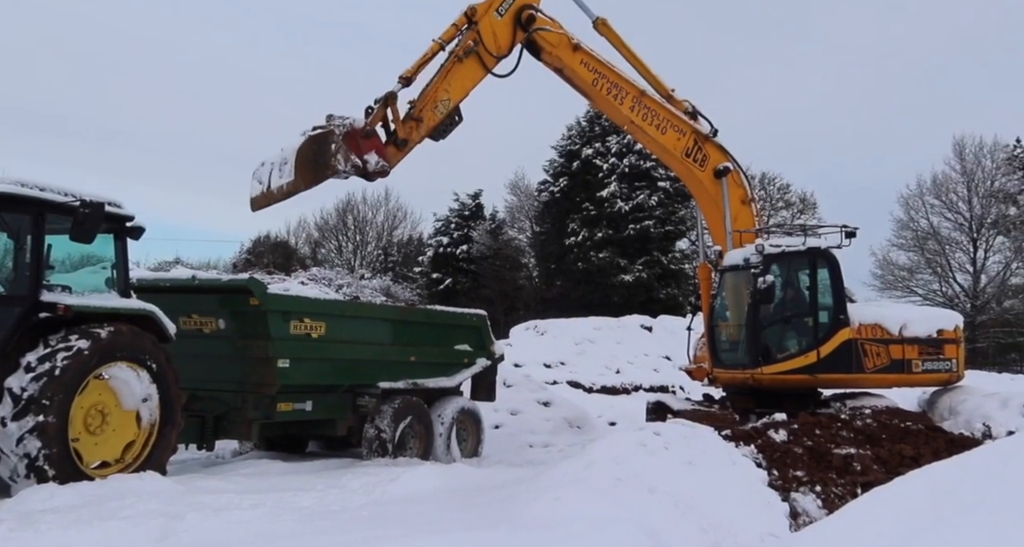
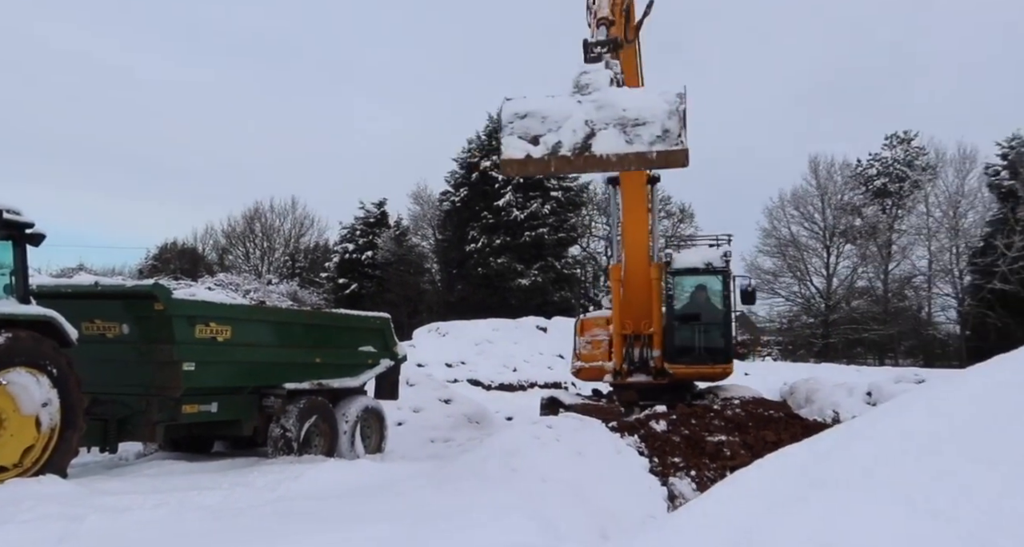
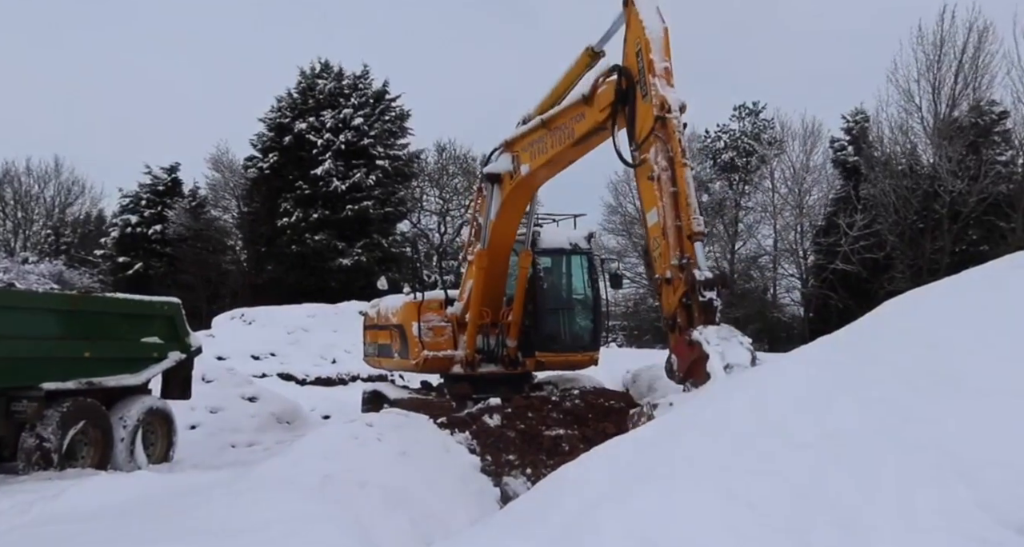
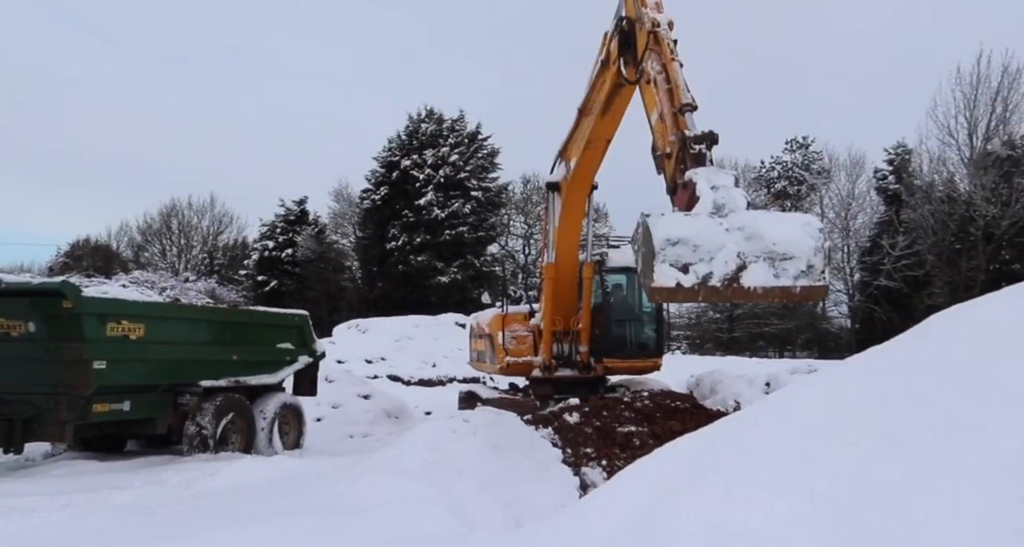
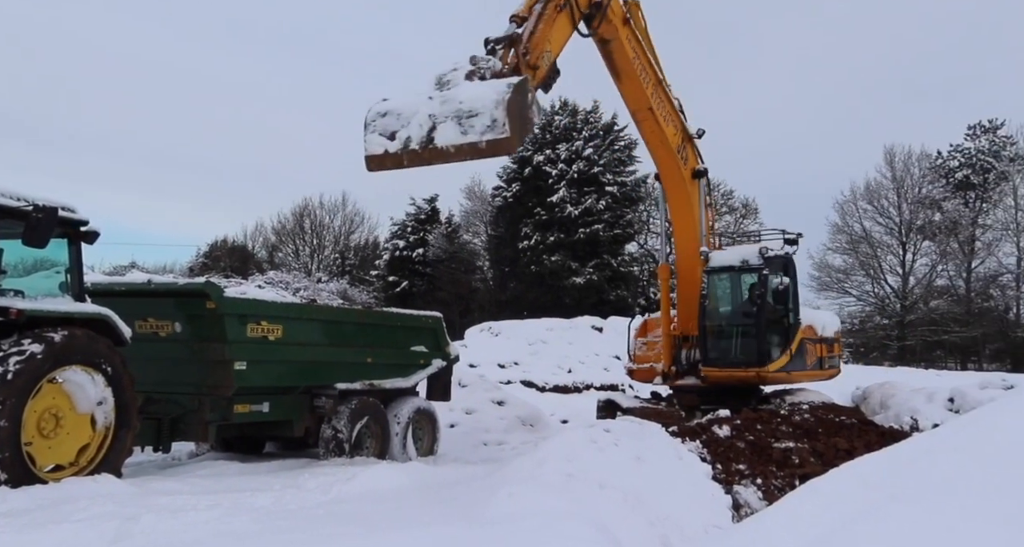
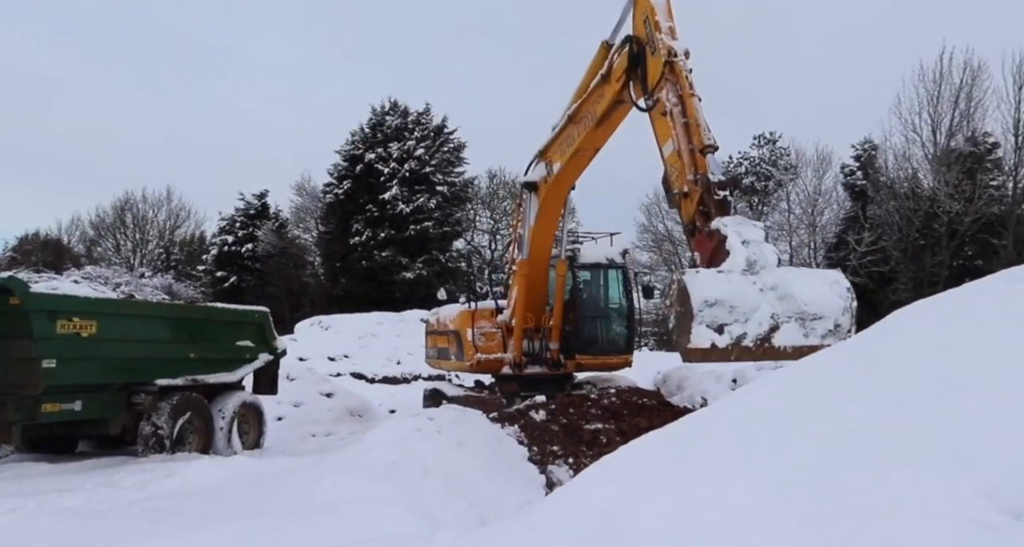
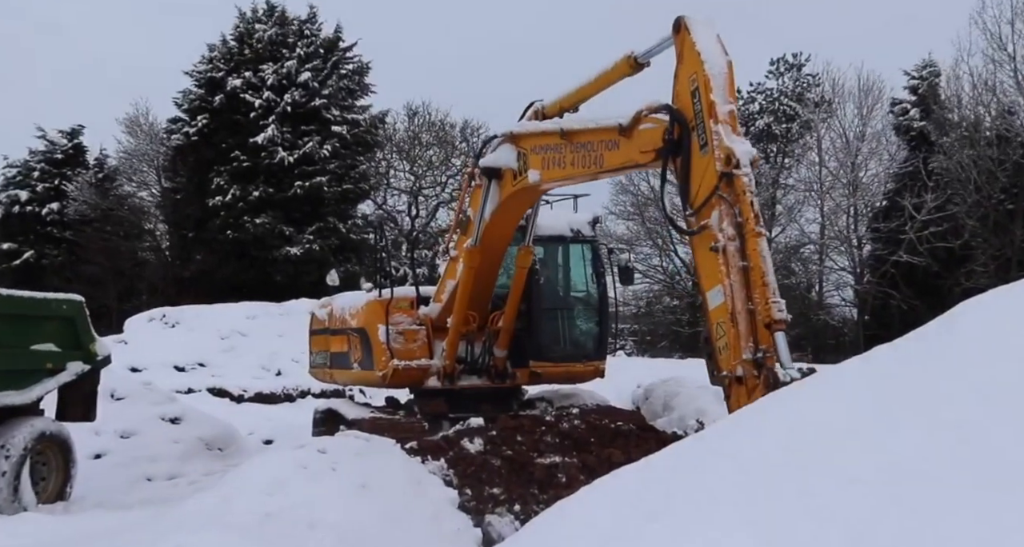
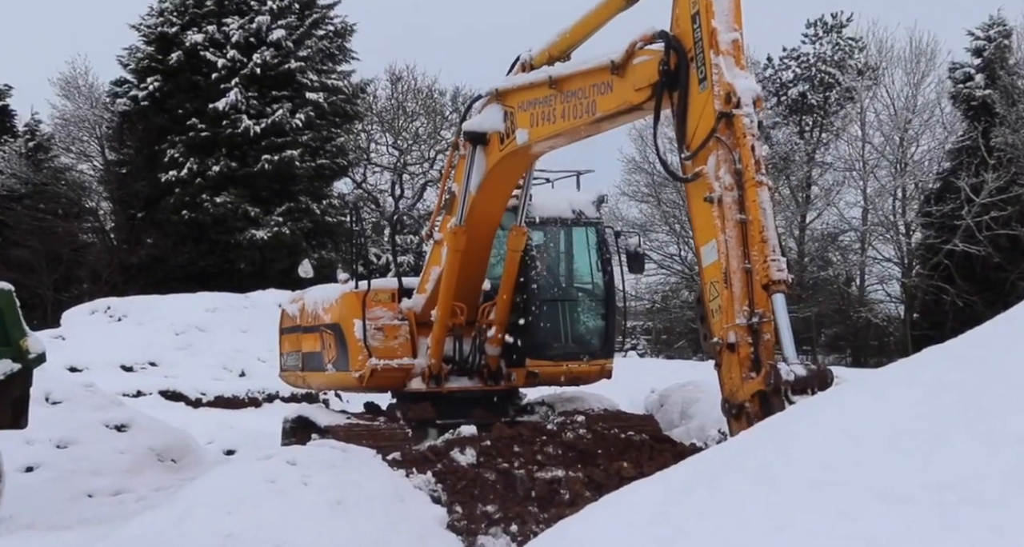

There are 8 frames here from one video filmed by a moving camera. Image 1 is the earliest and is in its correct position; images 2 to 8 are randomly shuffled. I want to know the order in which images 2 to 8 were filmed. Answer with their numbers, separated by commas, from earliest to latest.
5, 2, 4, 6, 3, 7, 8
